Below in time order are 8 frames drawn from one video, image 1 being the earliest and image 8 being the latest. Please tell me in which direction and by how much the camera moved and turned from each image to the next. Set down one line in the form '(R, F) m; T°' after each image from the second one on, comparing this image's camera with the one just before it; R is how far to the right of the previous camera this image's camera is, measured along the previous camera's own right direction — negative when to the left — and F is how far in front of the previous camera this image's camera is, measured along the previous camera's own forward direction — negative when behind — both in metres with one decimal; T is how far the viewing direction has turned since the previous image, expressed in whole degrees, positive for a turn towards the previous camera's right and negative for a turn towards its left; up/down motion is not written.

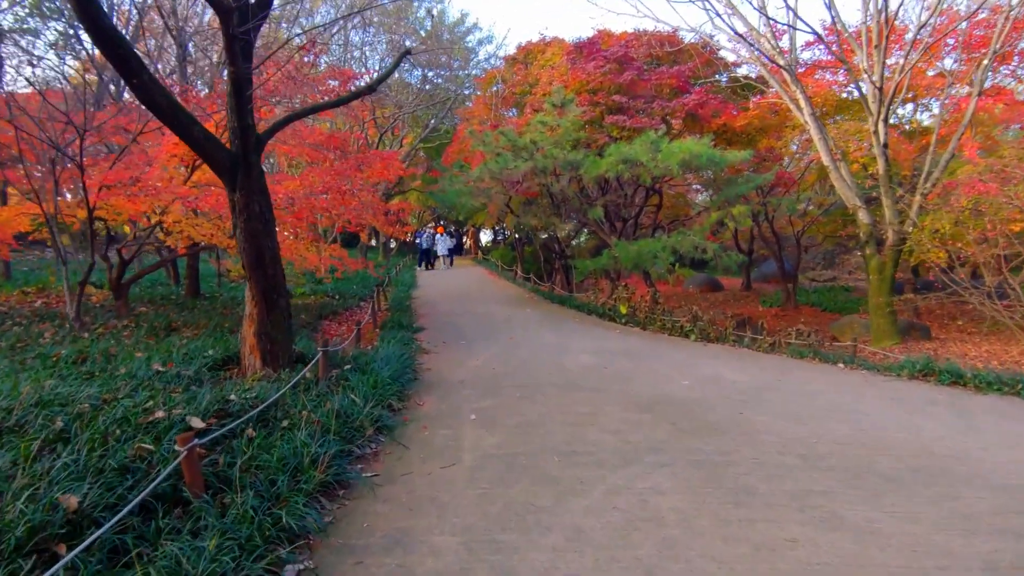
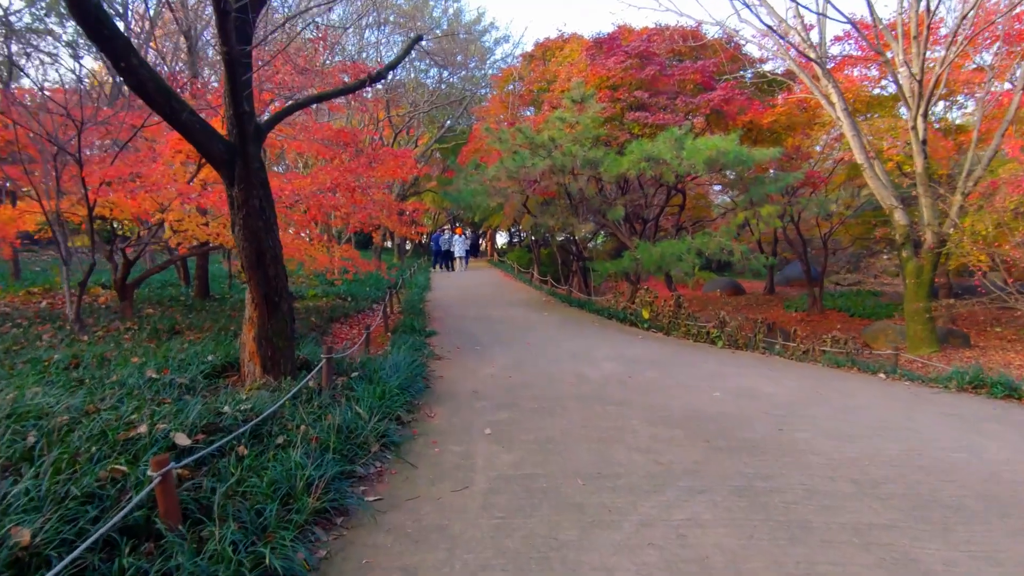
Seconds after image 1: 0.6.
(0.0, +0.5) m; -1°
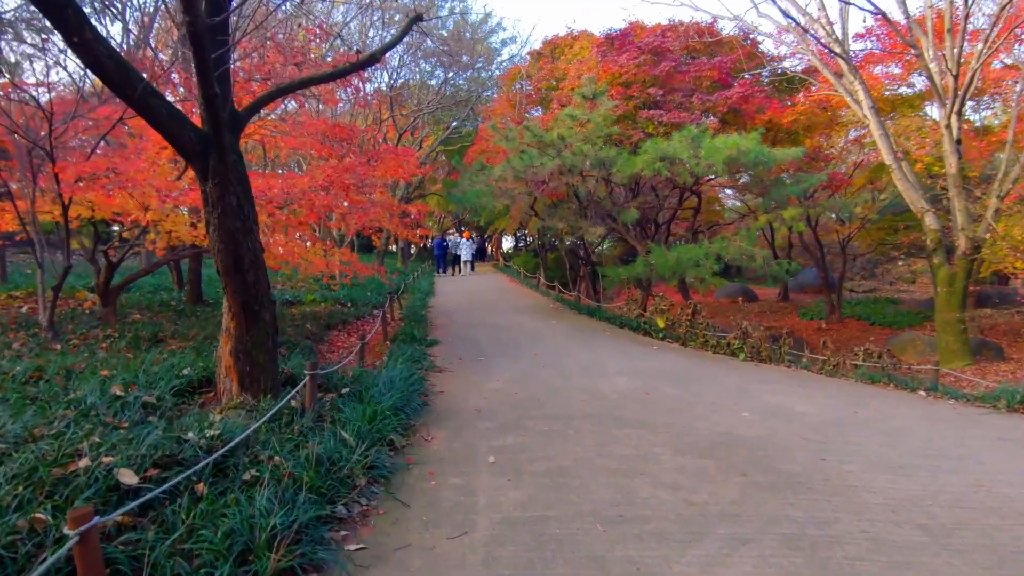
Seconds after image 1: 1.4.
(0.0, +0.7) m; 0°
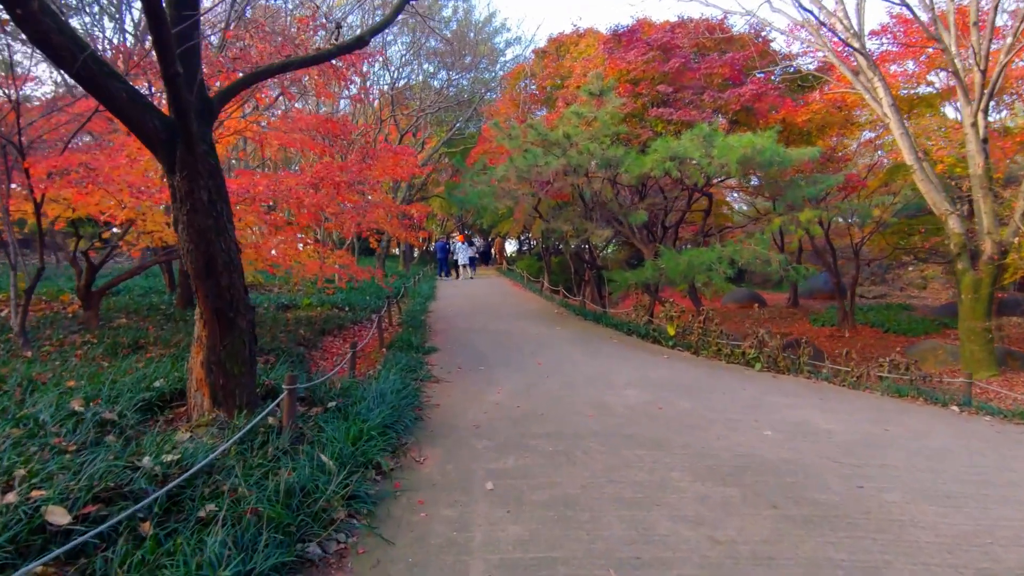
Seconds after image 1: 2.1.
(0.0, +0.5) m; 0°
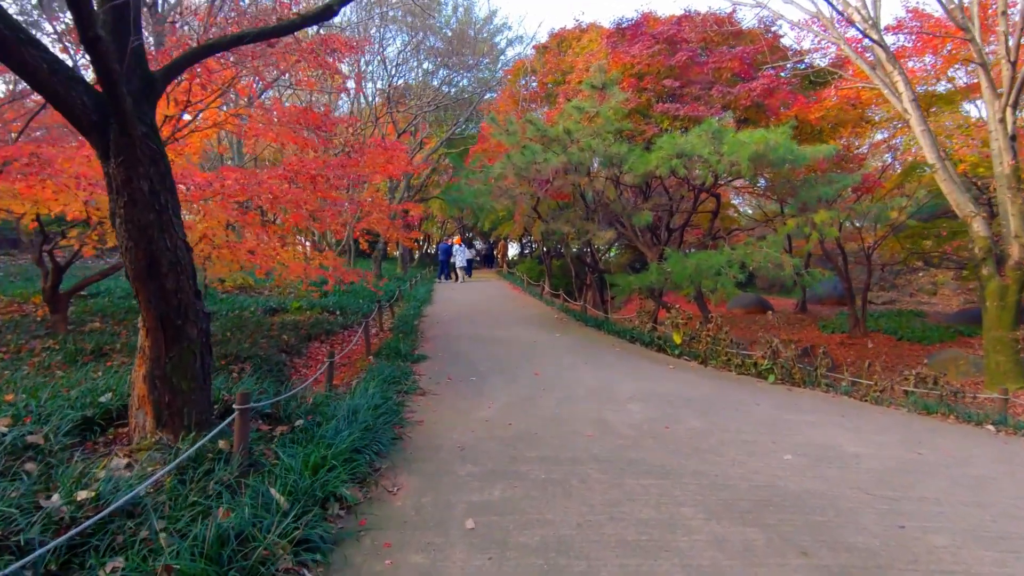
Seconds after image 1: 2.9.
(+0.1, +0.6) m; 0°
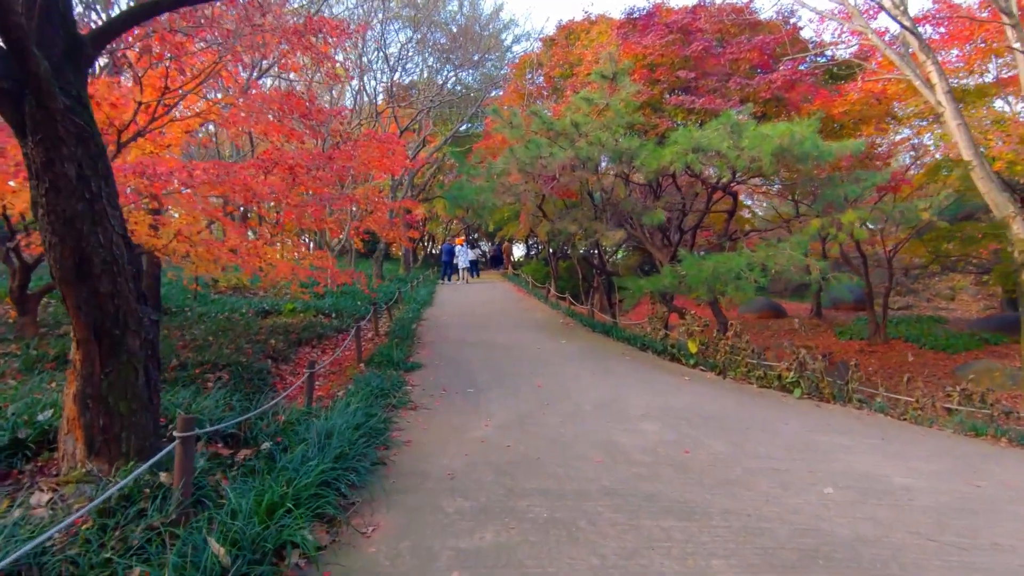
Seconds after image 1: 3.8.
(+0.1, +0.7) m; -1°
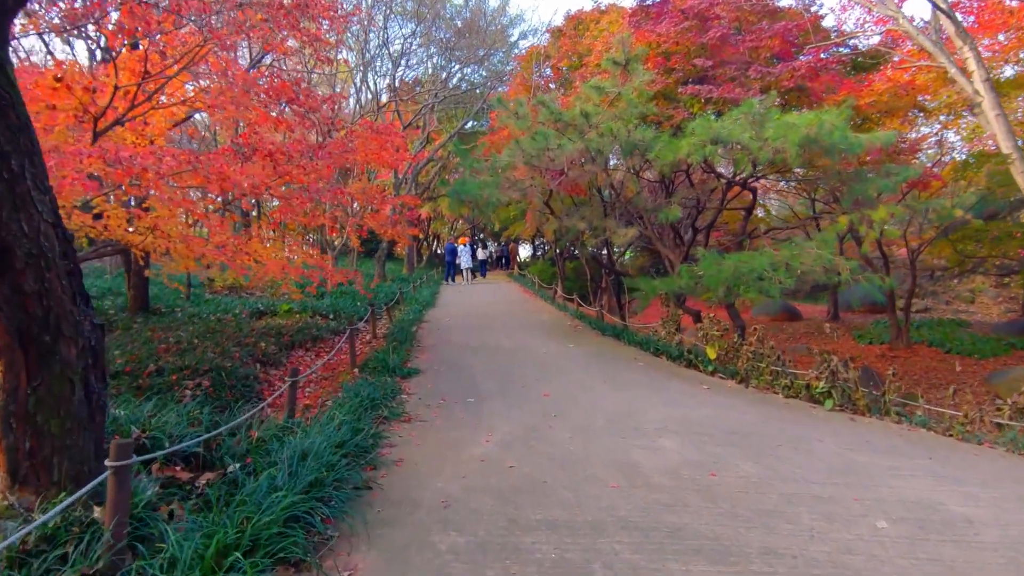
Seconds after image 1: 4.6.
(0.0, +0.6) m; -1°
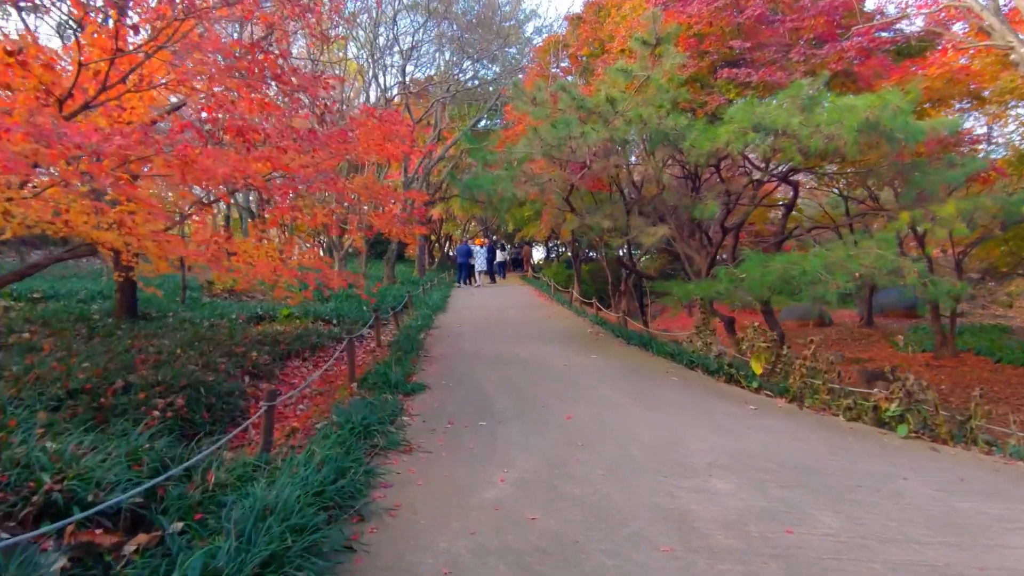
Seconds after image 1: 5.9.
(-0.1, +0.9) m; -1°
